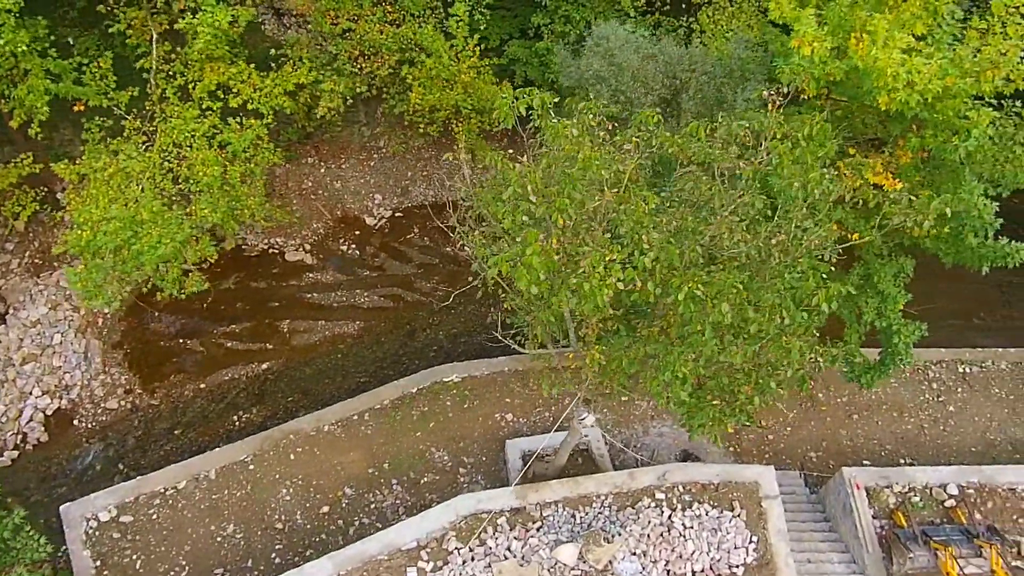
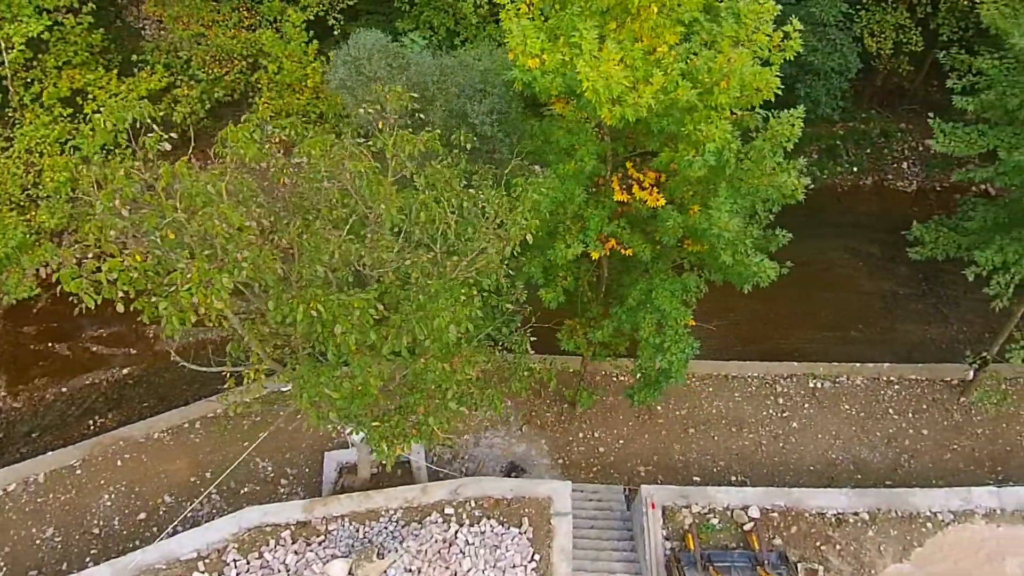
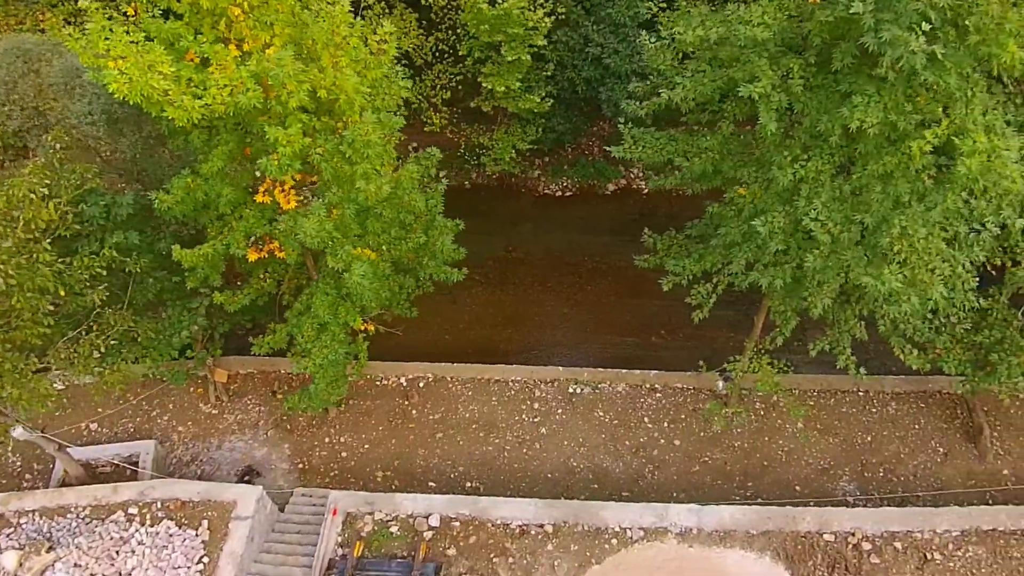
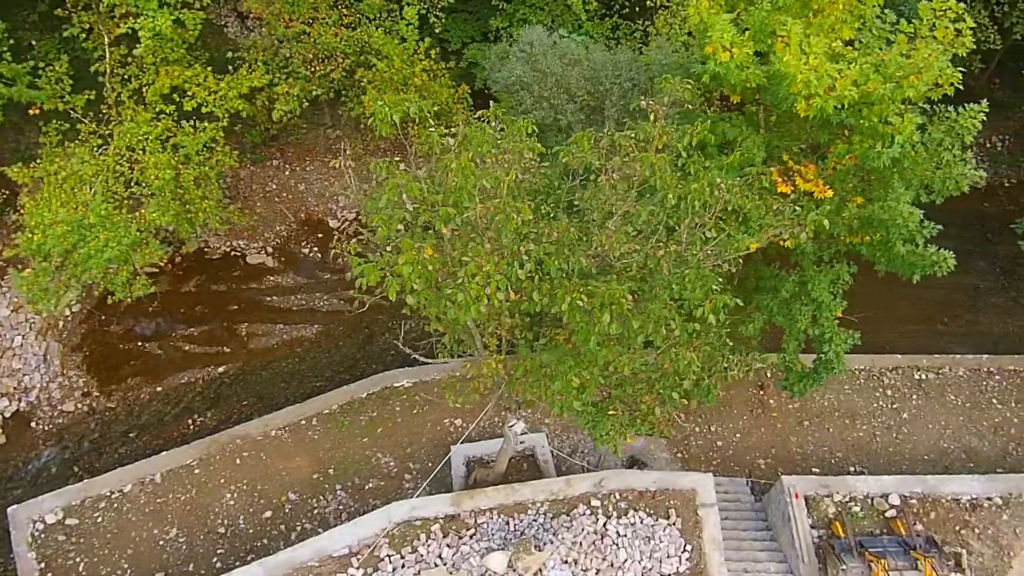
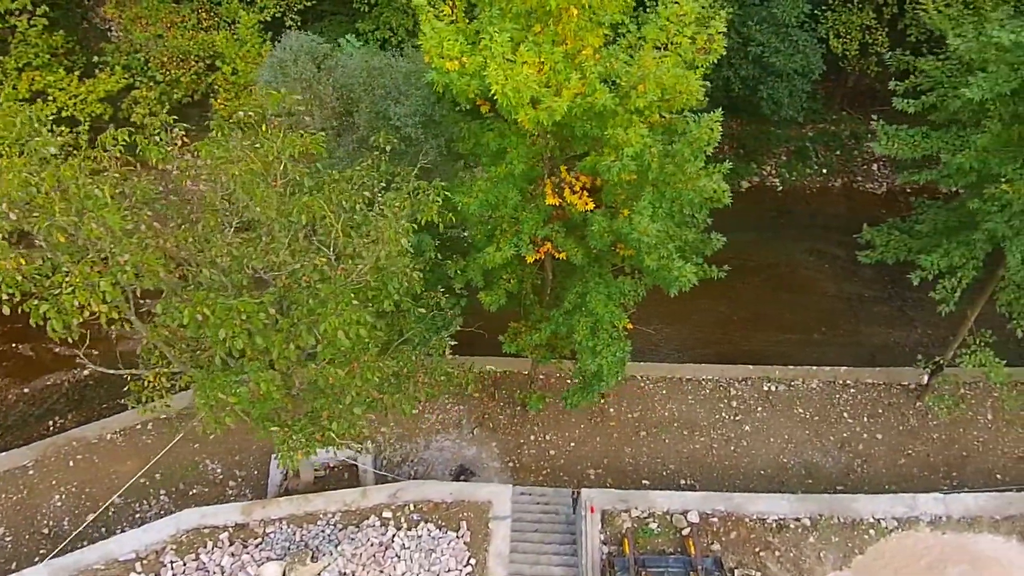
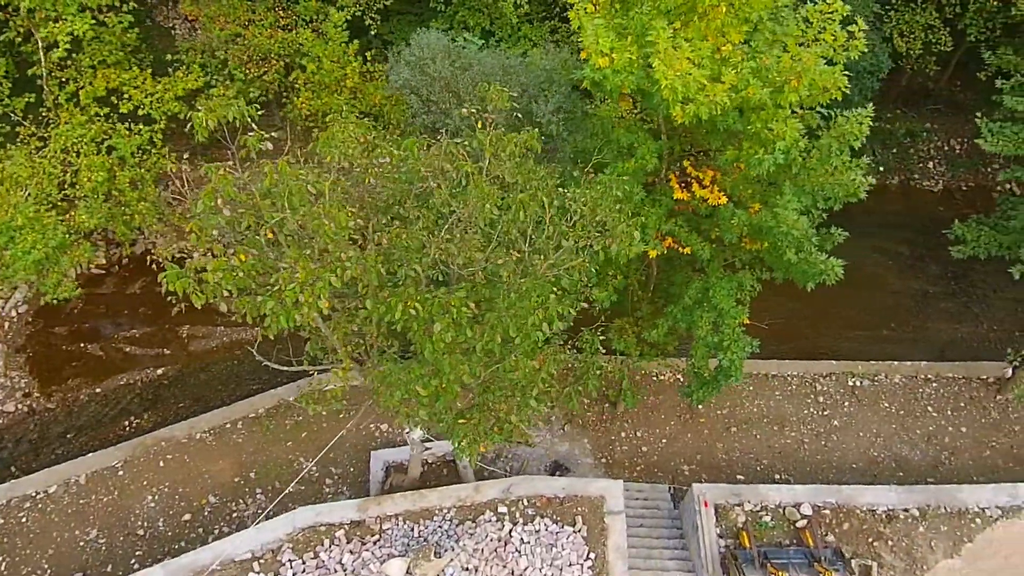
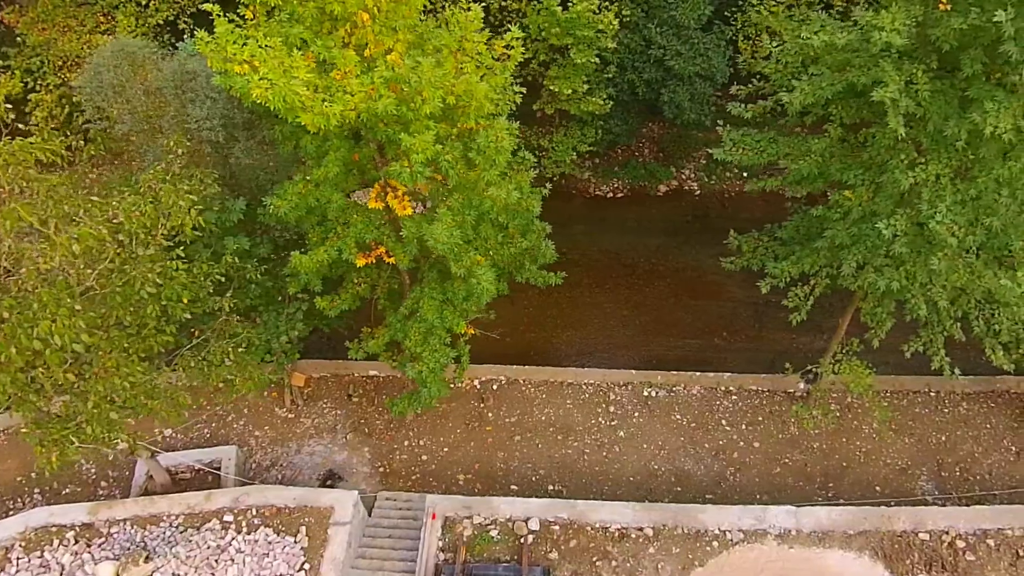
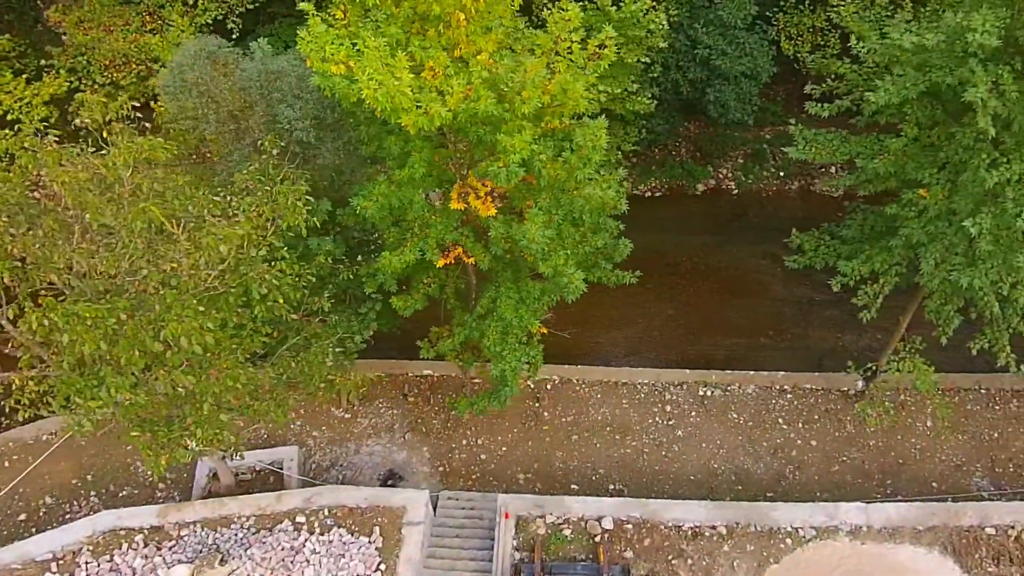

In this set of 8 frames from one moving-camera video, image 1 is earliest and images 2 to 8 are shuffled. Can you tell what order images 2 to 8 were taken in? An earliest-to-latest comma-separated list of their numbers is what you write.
4, 6, 2, 5, 8, 7, 3
